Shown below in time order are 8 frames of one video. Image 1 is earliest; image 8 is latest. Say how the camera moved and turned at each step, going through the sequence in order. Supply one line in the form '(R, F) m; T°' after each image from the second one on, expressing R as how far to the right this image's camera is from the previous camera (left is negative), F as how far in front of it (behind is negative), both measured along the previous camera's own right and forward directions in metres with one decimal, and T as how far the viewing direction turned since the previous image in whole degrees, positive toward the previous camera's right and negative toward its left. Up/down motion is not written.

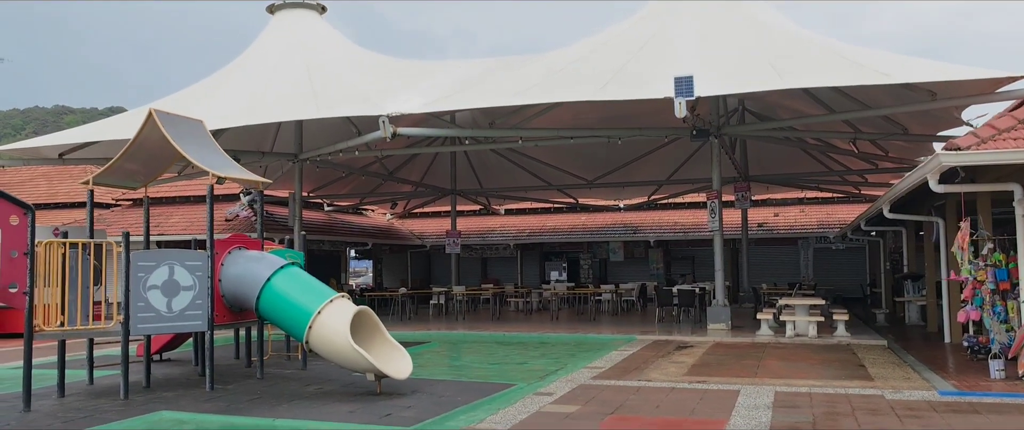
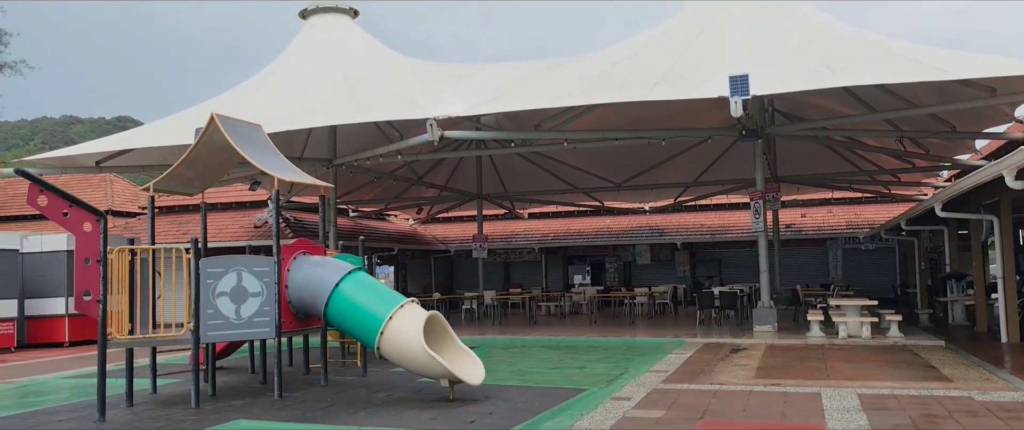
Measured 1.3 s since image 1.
(-0.6, +0.1) m; 0°
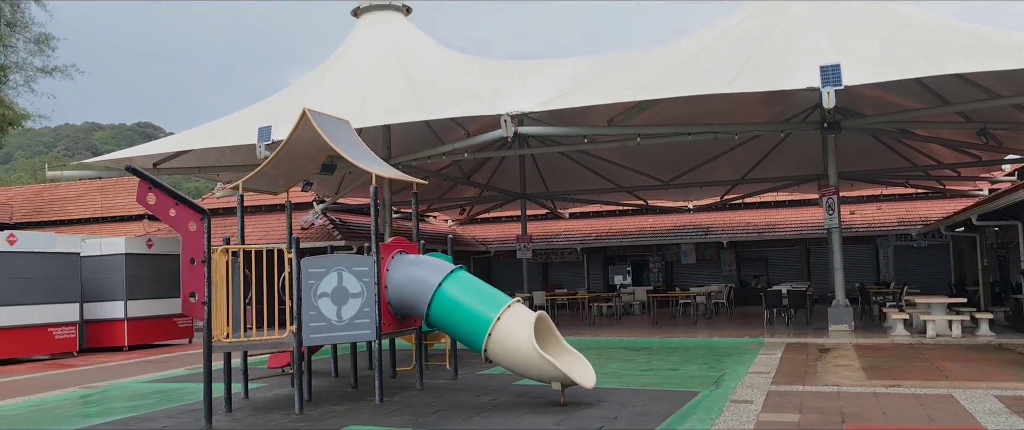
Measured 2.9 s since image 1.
(-0.8, +0.3) m; -1°
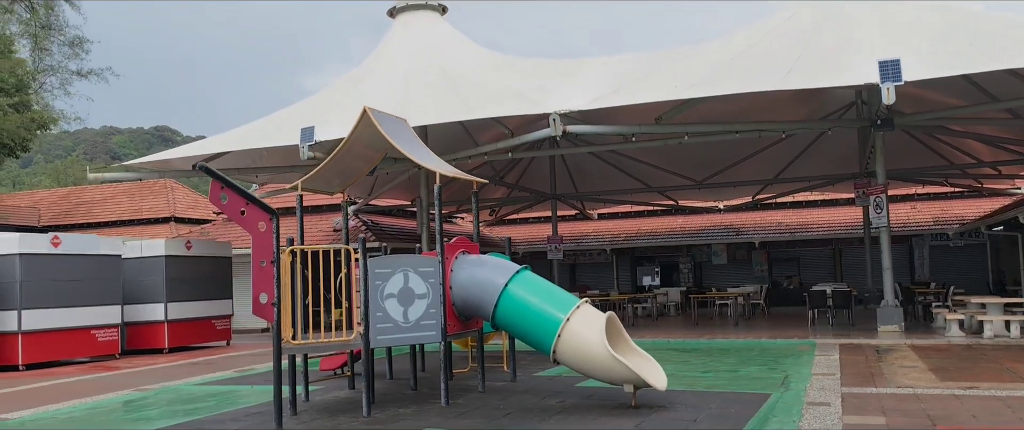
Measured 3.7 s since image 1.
(-0.5, +0.1) m; -1°
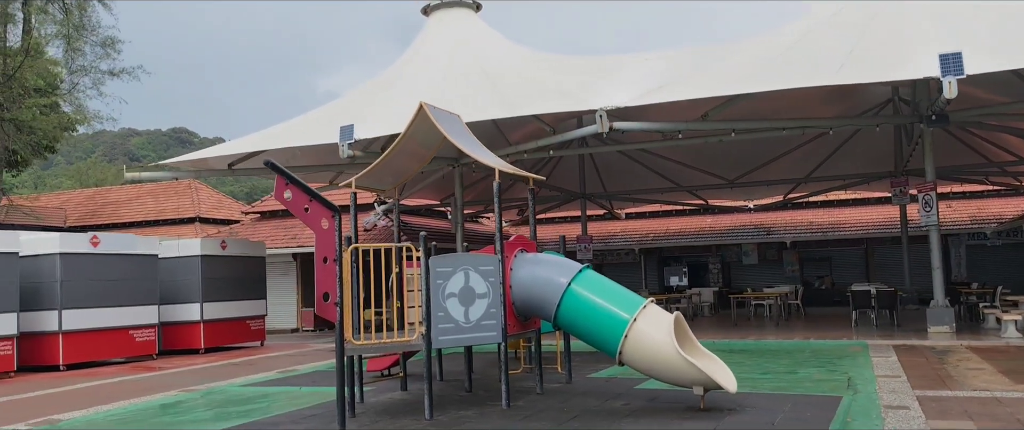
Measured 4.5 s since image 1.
(-0.4, +0.2) m; -1°
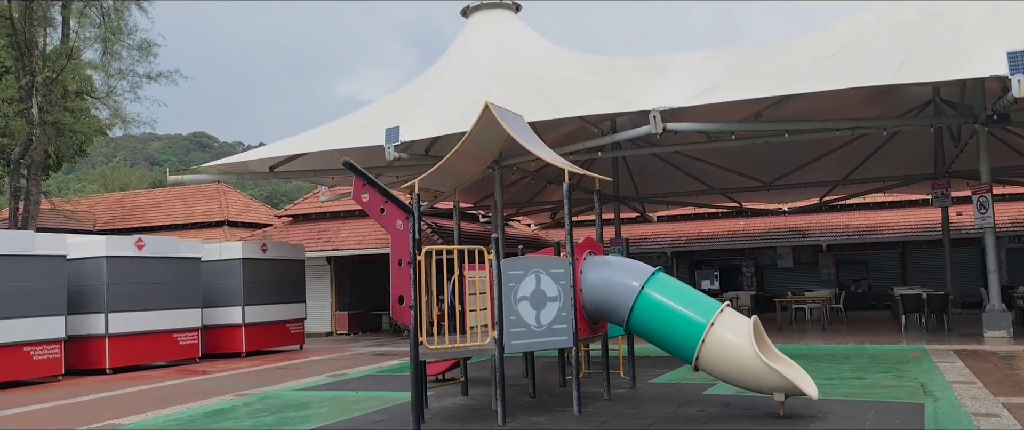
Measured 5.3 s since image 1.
(-0.4, +0.1) m; -1°
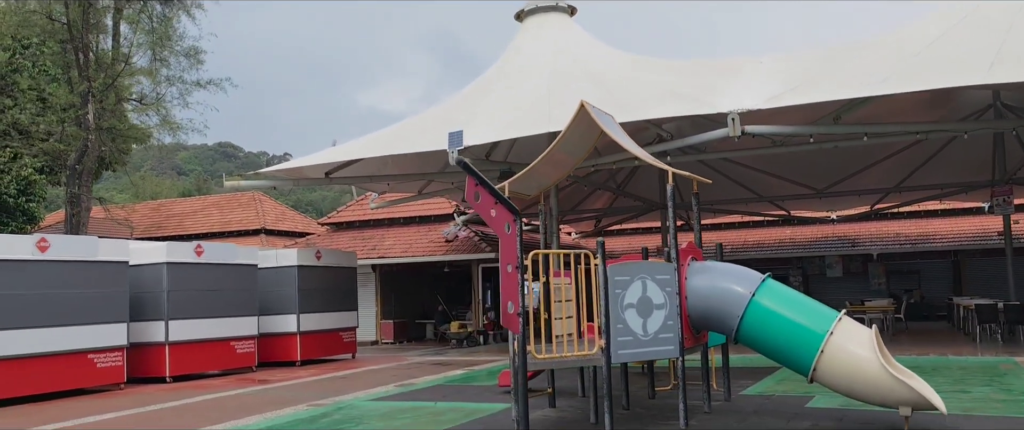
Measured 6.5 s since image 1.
(-0.6, +0.3) m; -1°
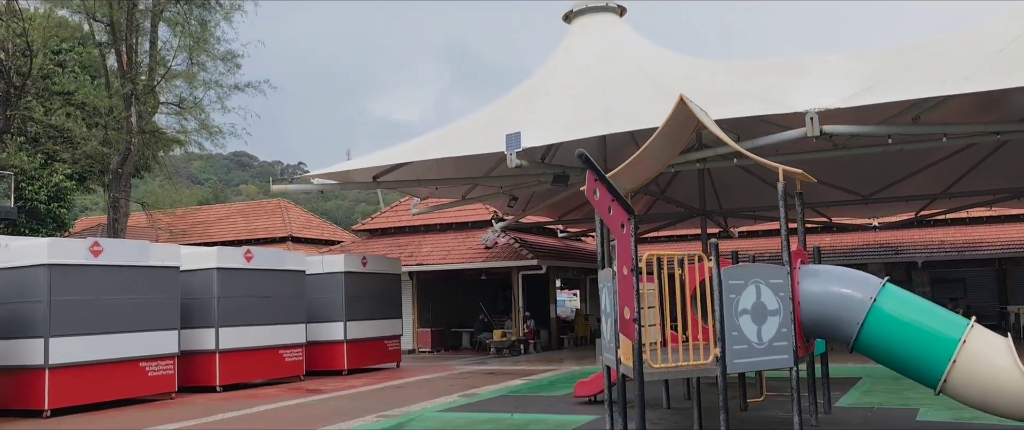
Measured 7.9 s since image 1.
(-0.7, +0.4) m; -1°
